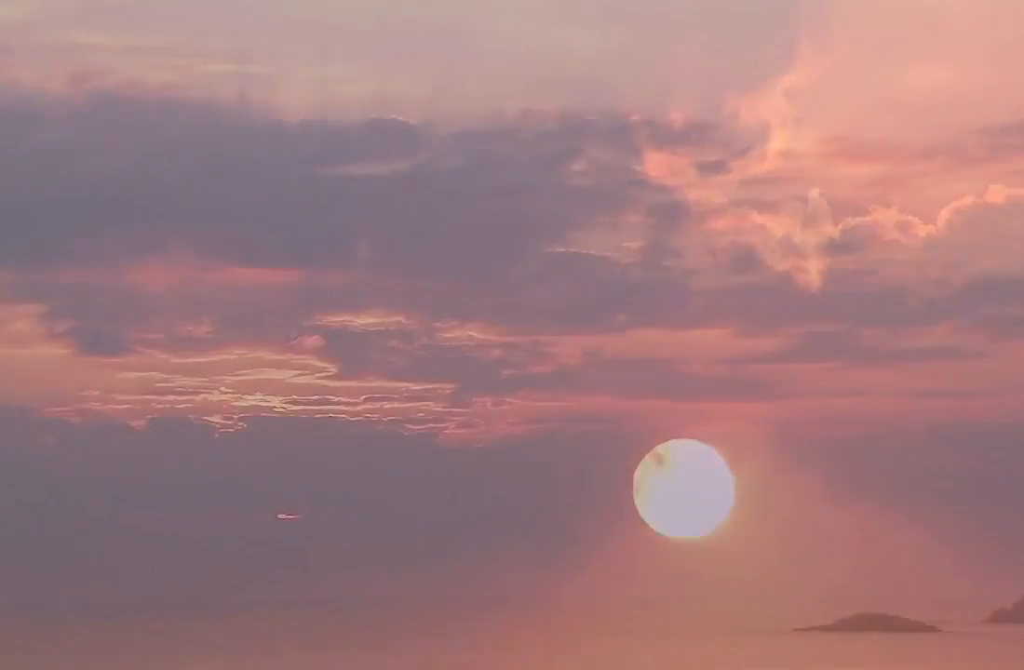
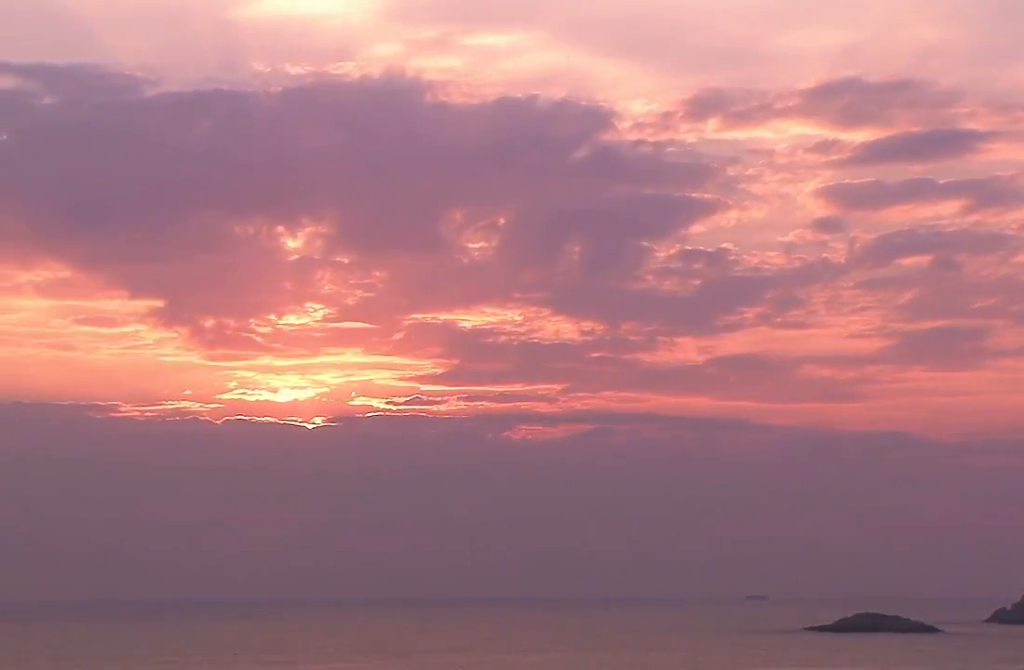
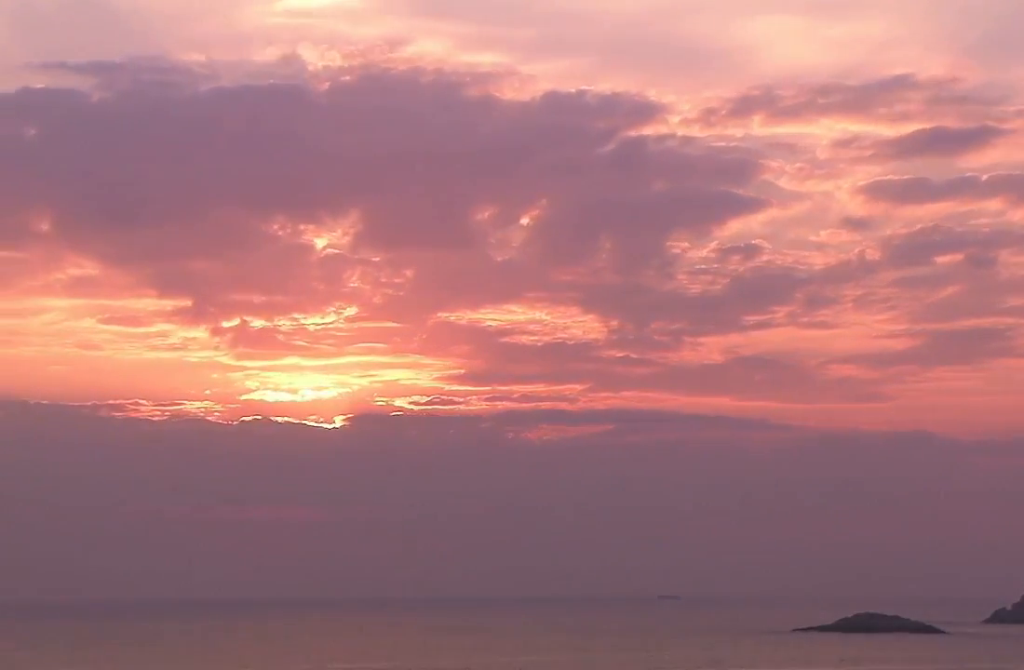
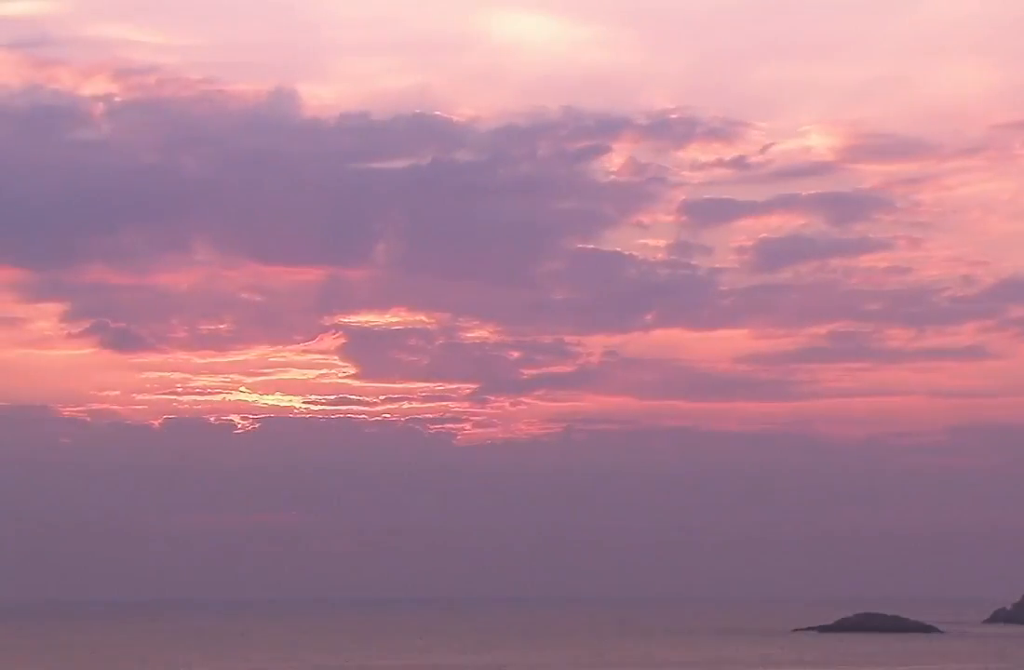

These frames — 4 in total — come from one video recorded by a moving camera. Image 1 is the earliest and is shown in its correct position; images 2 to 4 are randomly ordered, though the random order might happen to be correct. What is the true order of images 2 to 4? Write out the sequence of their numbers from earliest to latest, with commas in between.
4, 2, 3
